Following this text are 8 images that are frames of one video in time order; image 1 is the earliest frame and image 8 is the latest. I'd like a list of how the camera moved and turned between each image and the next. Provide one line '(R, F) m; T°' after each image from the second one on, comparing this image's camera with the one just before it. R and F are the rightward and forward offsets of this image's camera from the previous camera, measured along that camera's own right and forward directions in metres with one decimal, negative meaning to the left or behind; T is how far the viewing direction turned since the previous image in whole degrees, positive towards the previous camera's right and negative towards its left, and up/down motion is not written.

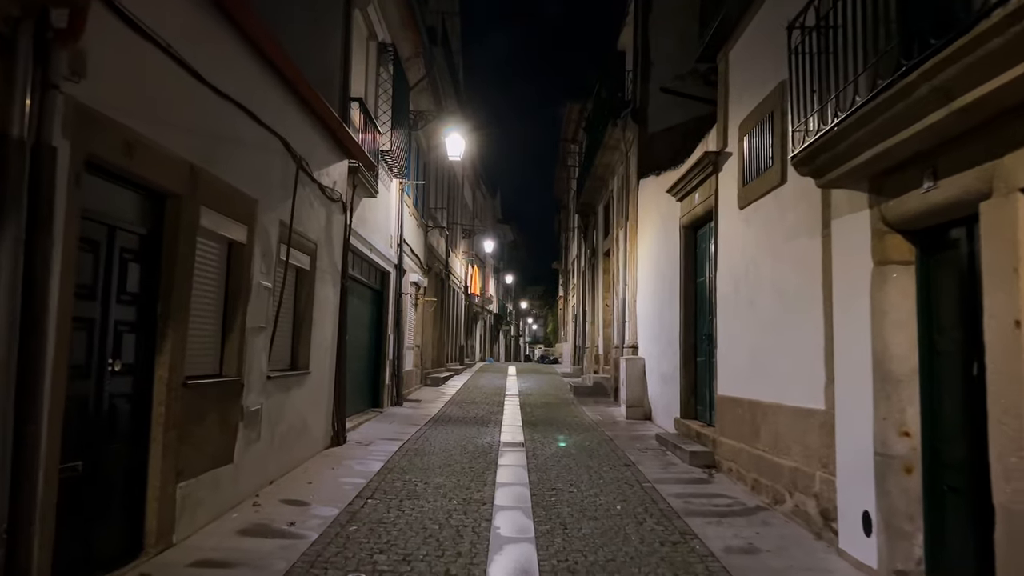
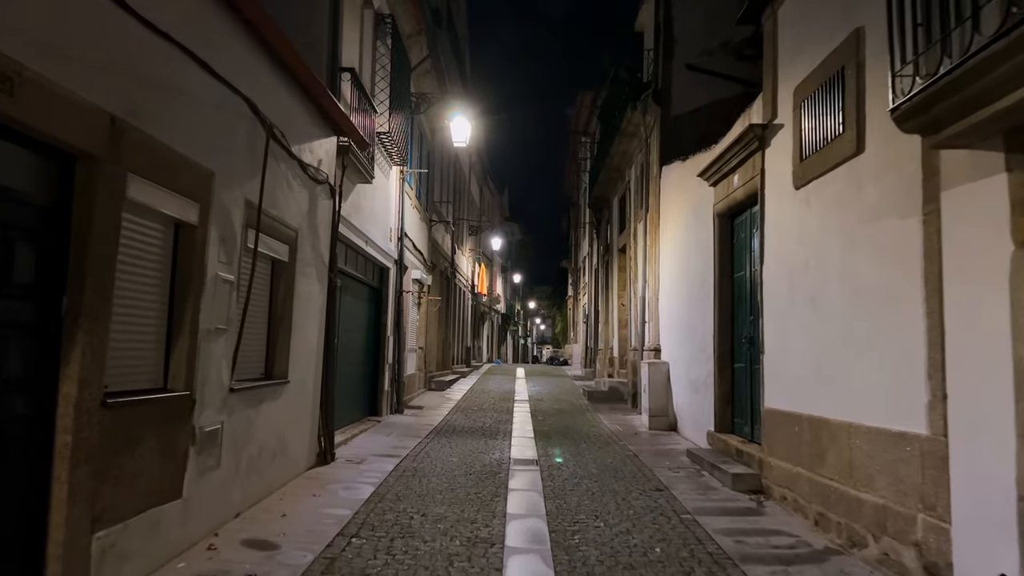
(0.0, +1.1) m; 0°
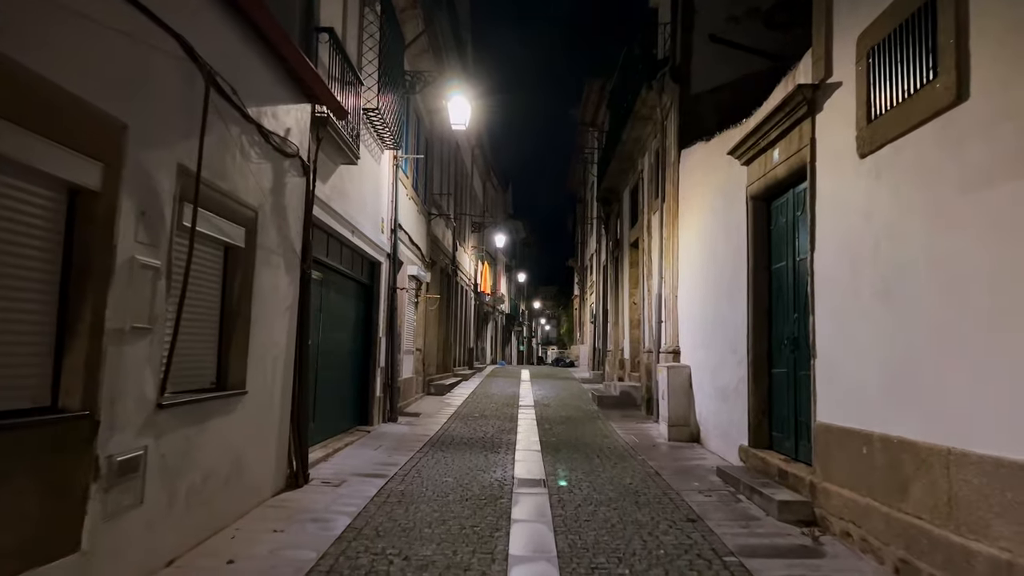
(0.0, +1.0) m; 0°
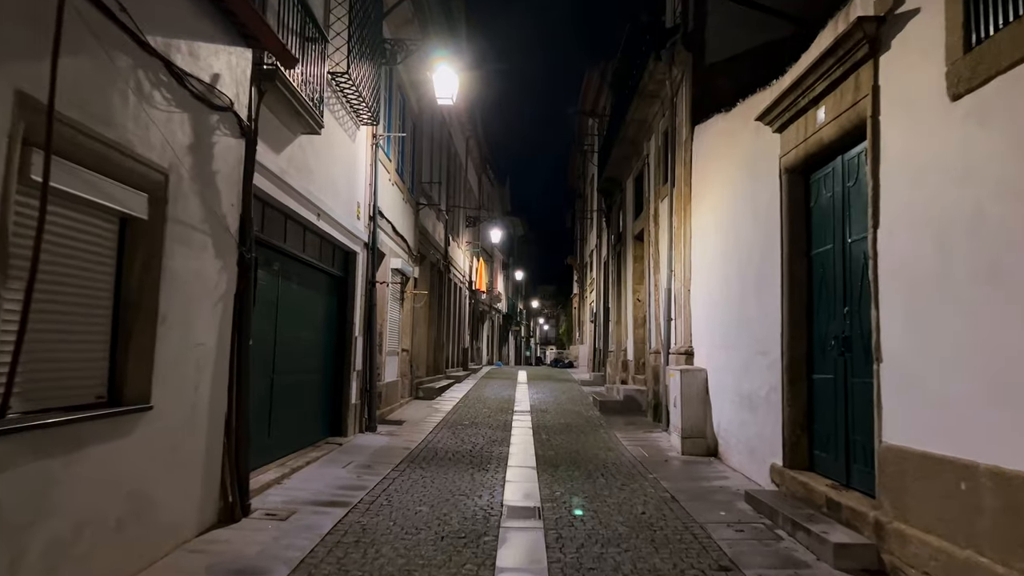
(+0.1, +1.1) m; 0°
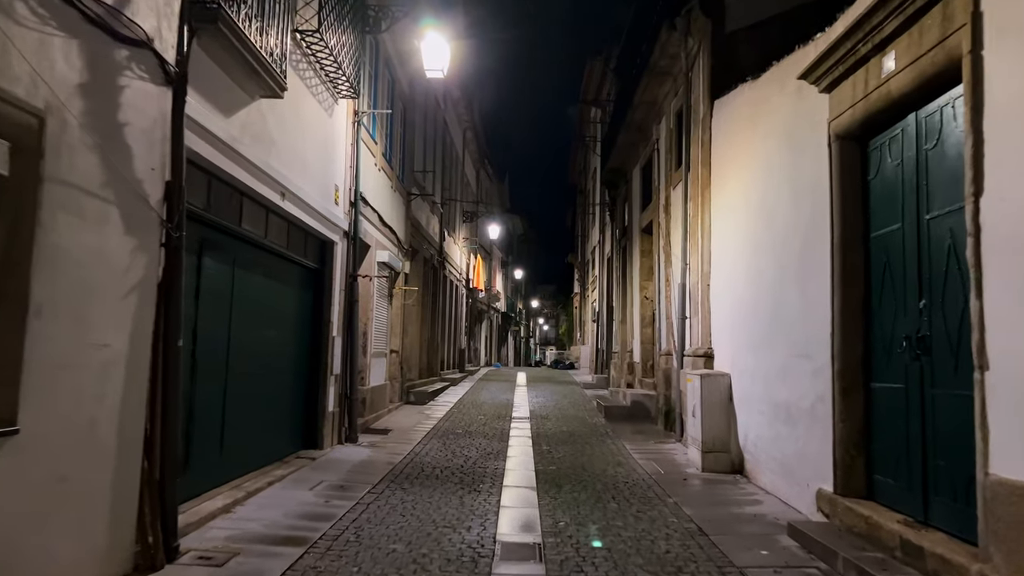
(0.0, +1.0) m; 0°
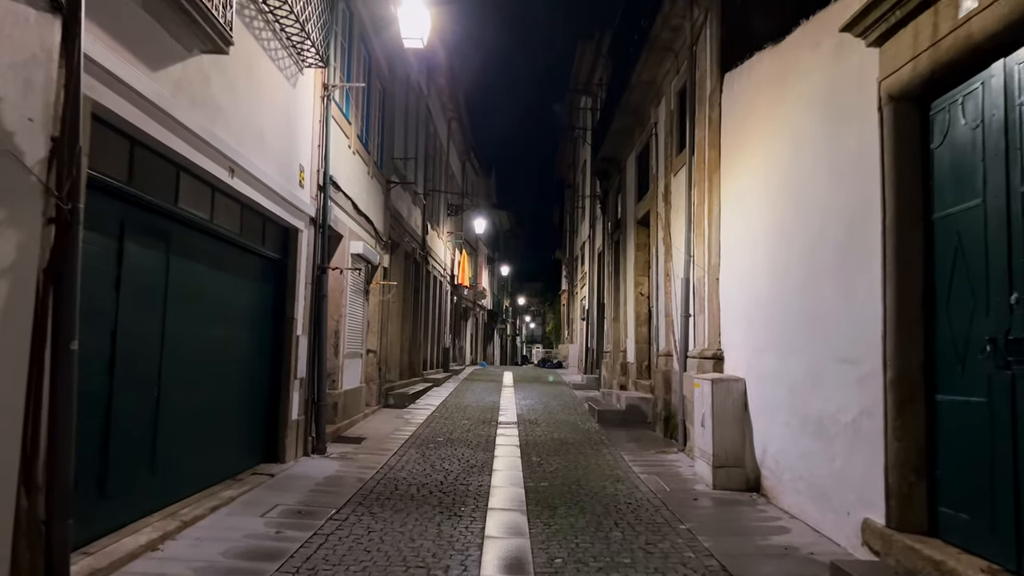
(0.0, +0.9) m; +1°
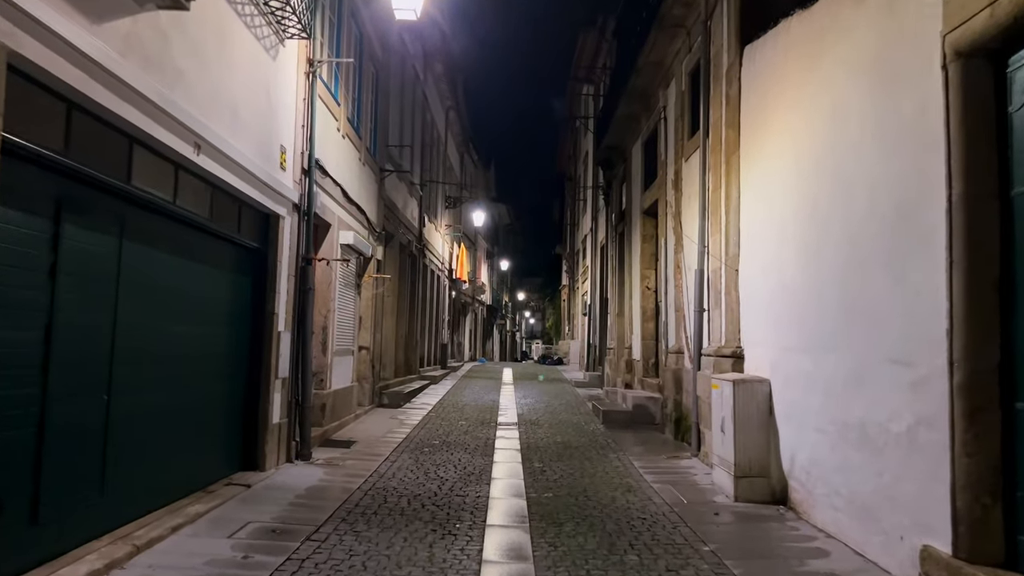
(0.0, +0.6) m; 0°
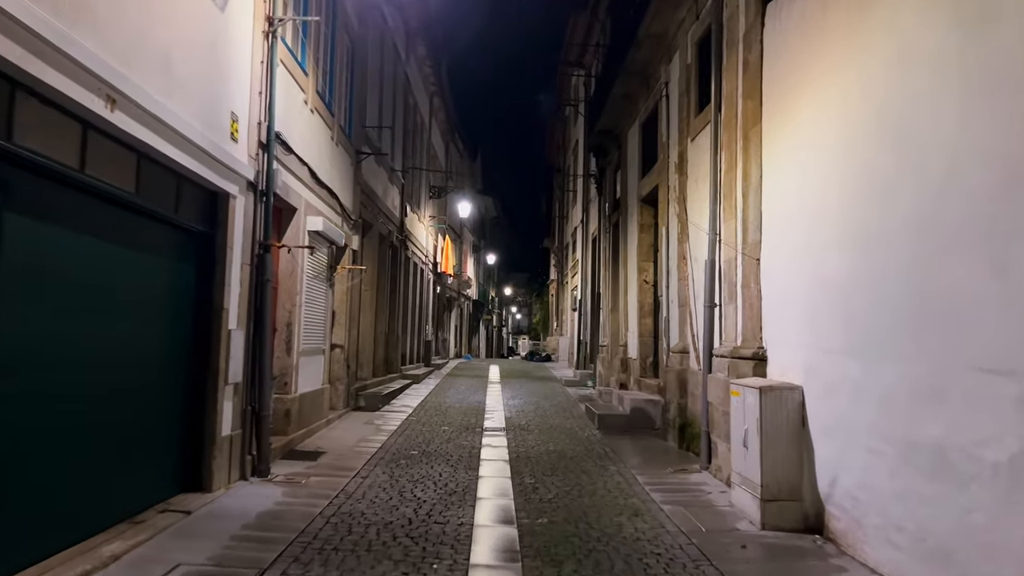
(0.0, +0.9) m; +1°
